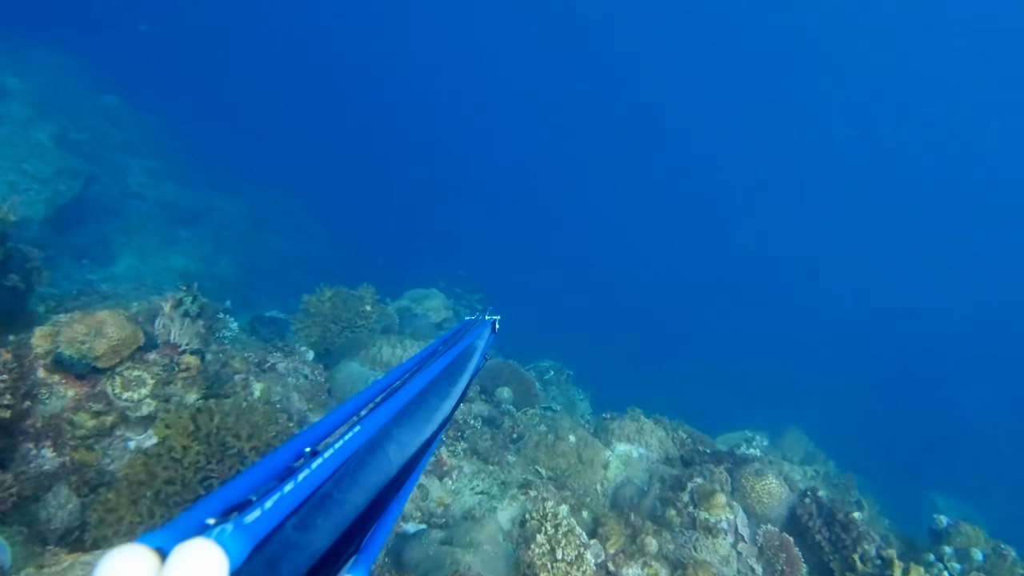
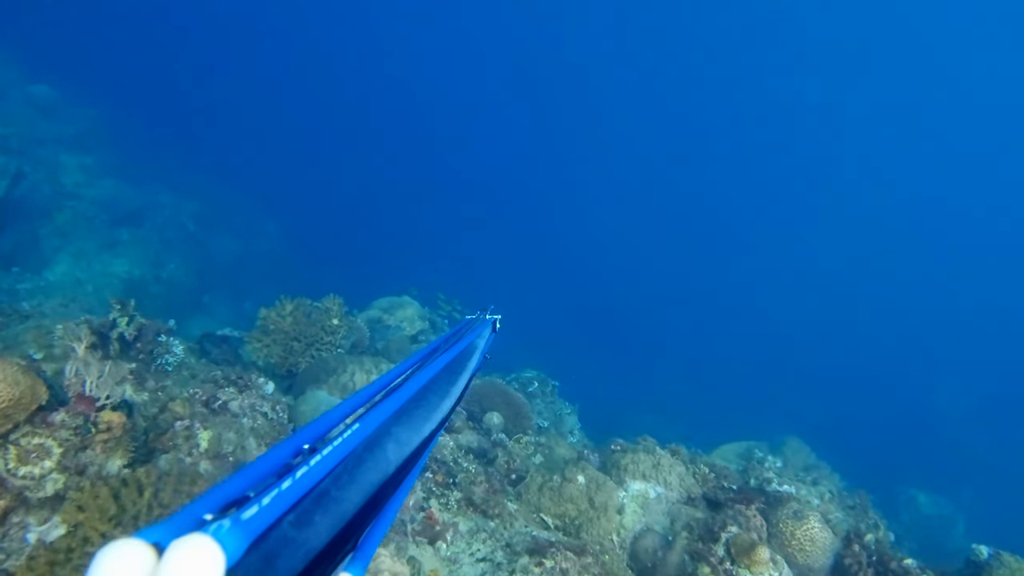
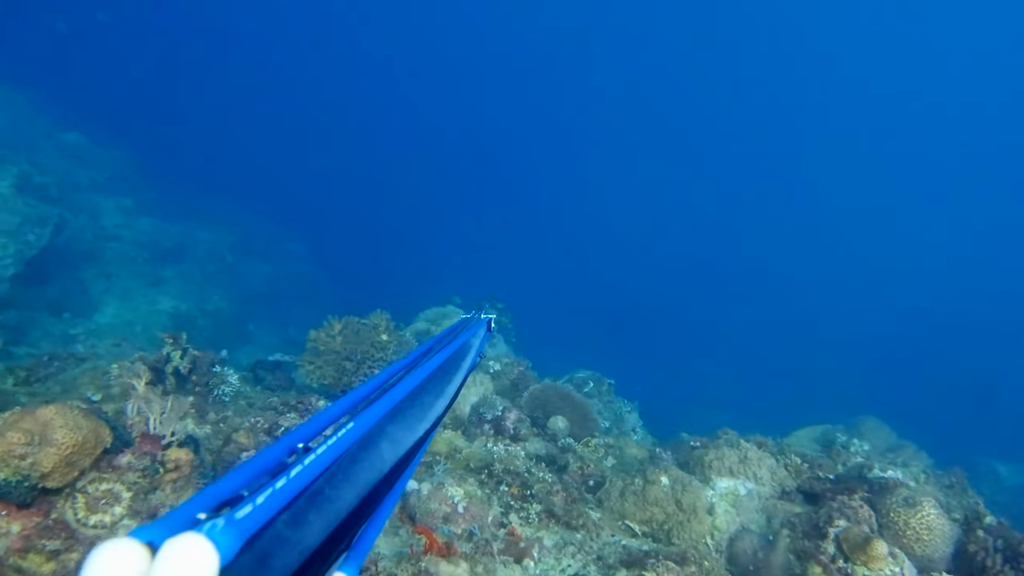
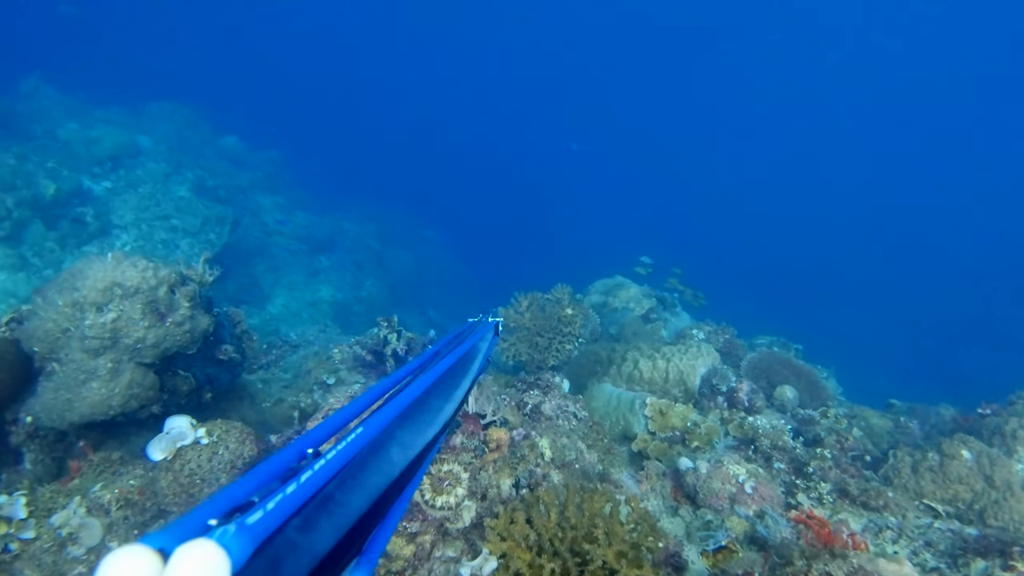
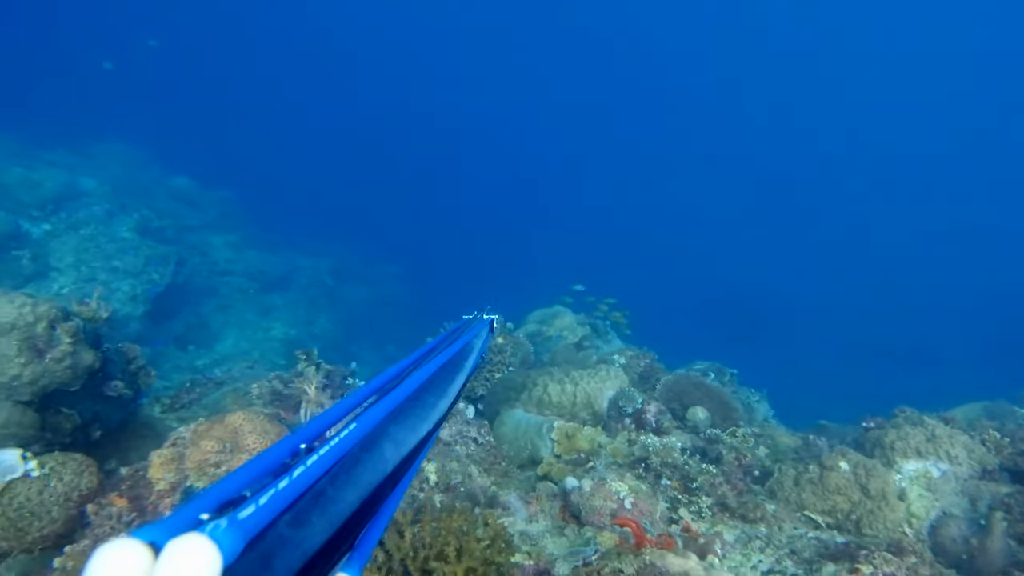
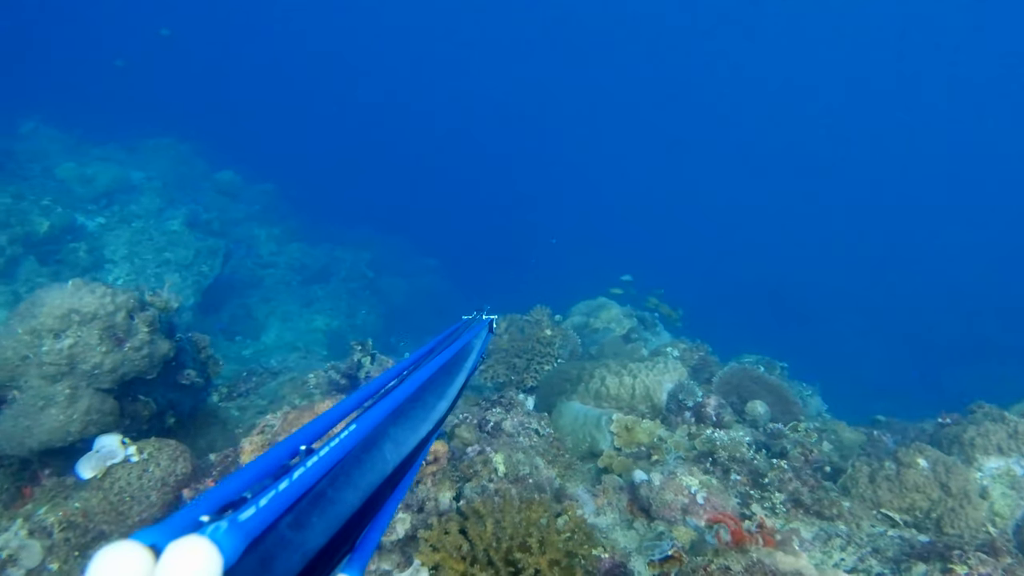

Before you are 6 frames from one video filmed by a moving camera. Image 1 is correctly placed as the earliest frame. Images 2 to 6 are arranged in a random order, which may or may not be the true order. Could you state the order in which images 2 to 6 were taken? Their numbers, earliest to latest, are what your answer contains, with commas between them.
2, 3, 5, 6, 4
